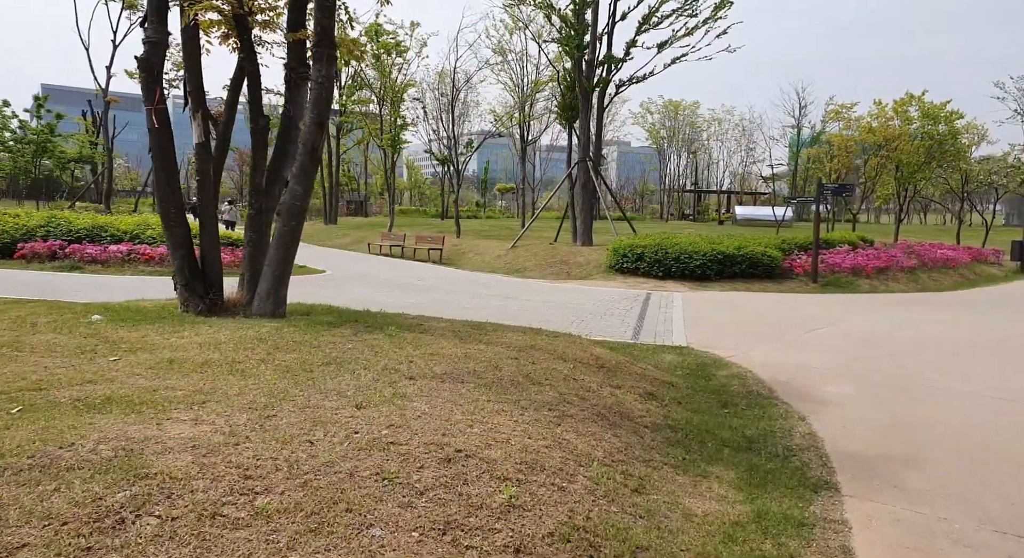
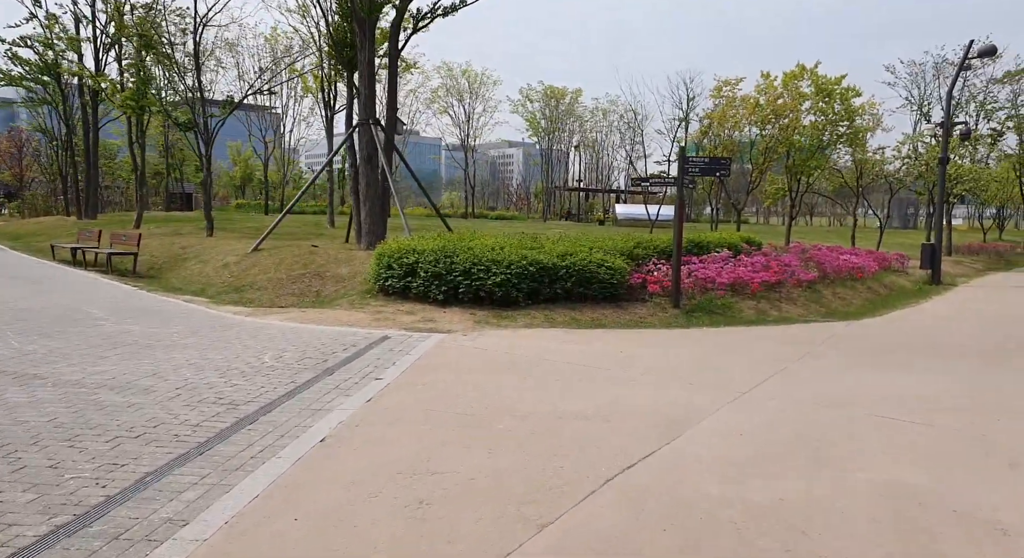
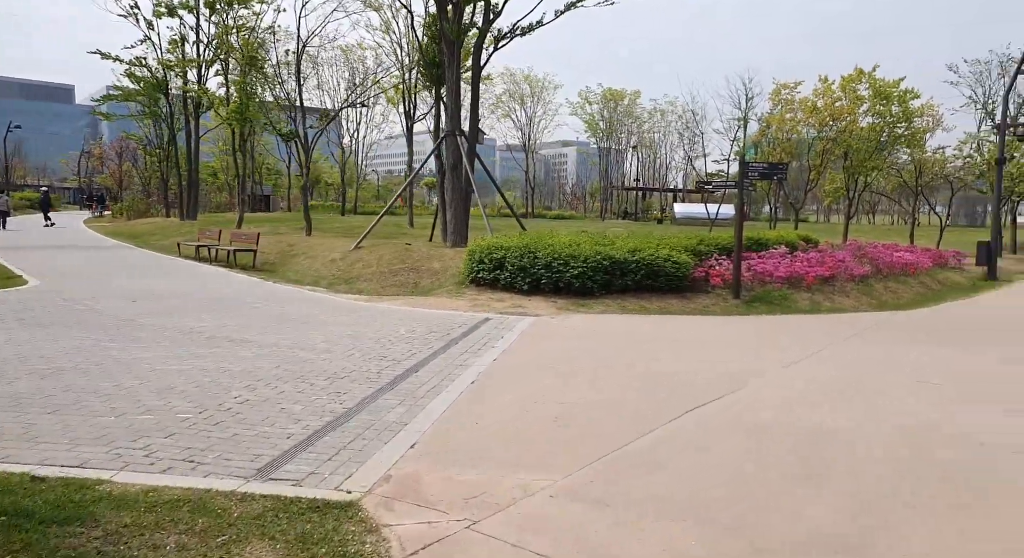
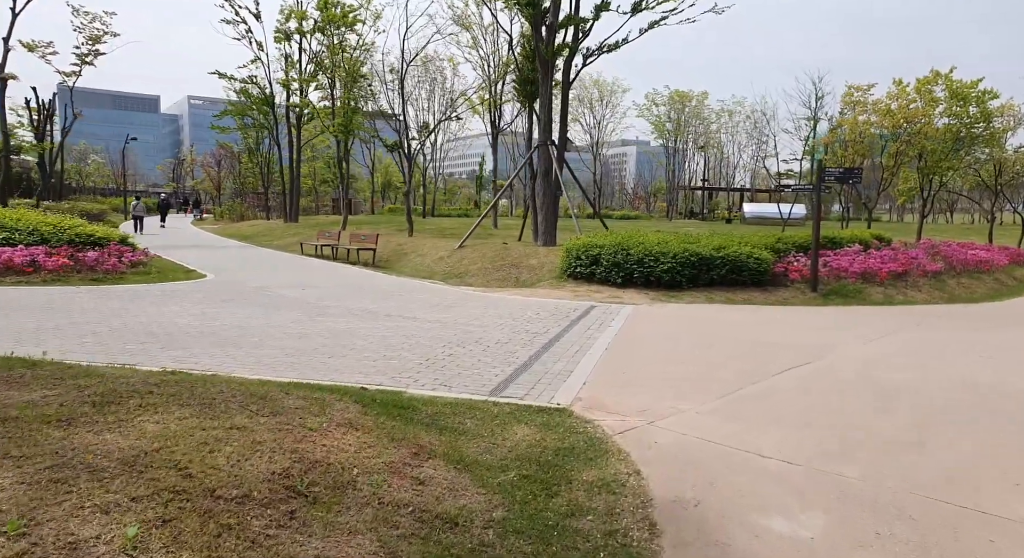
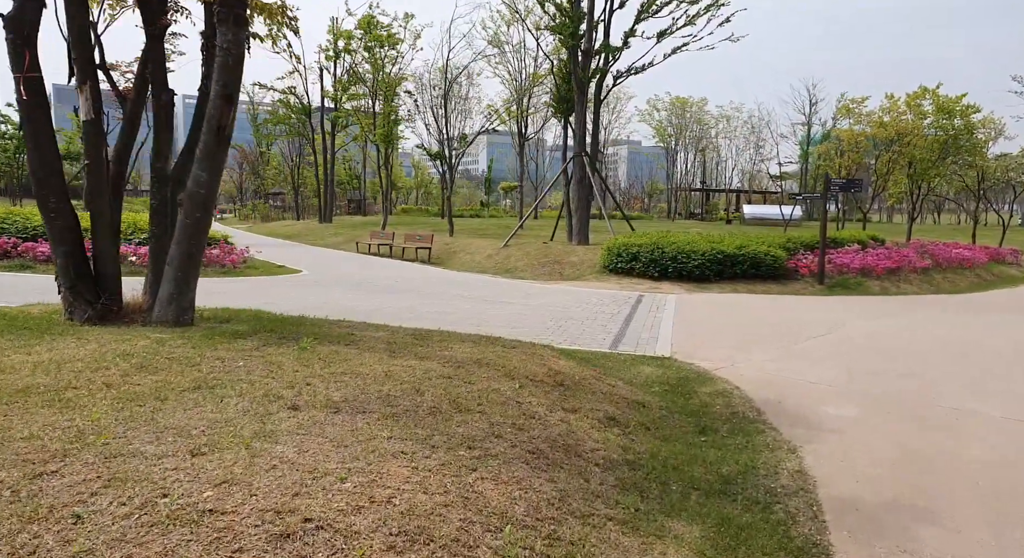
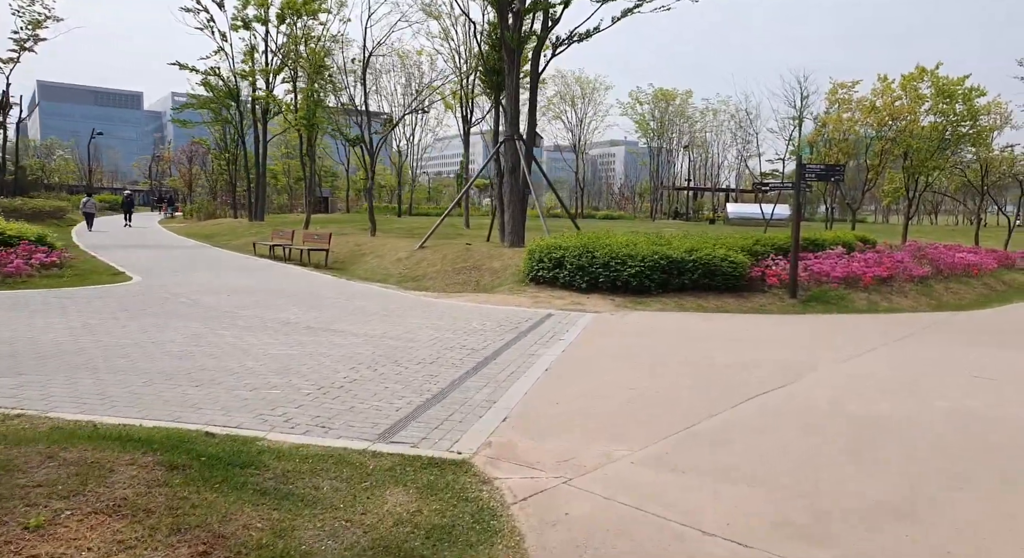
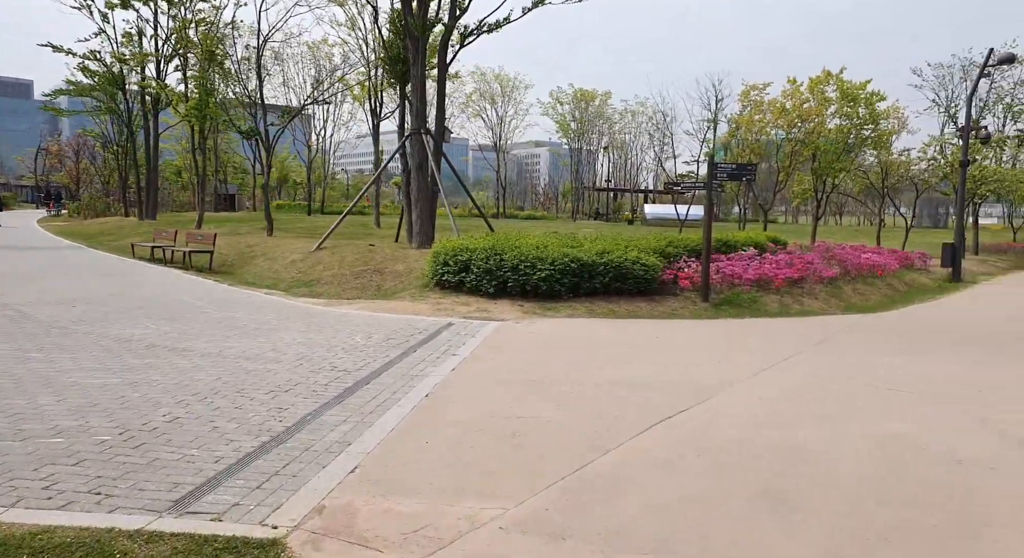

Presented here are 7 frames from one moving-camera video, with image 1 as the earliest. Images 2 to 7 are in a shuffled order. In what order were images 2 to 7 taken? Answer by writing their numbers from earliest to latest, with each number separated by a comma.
5, 4, 6, 3, 7, 2
